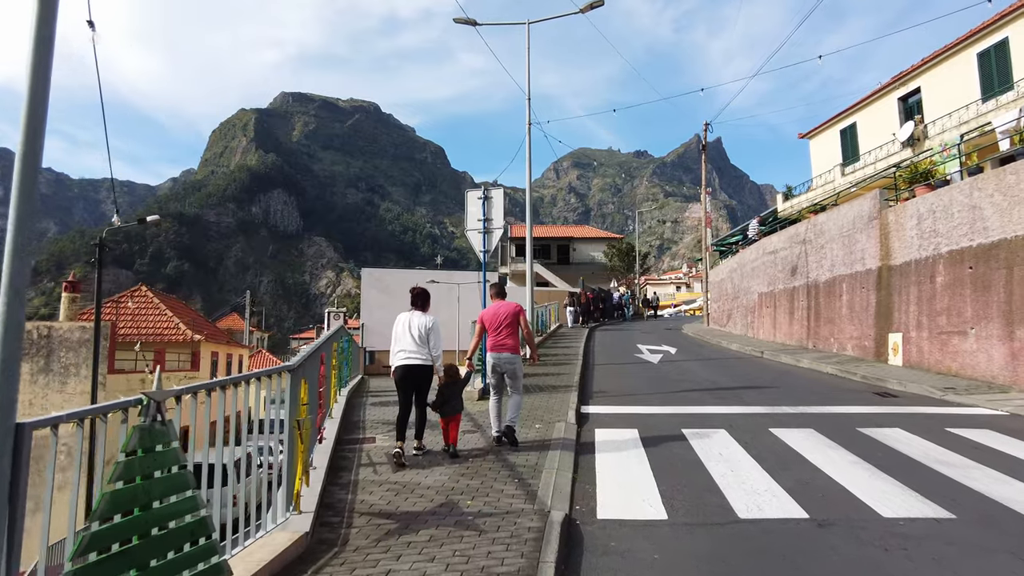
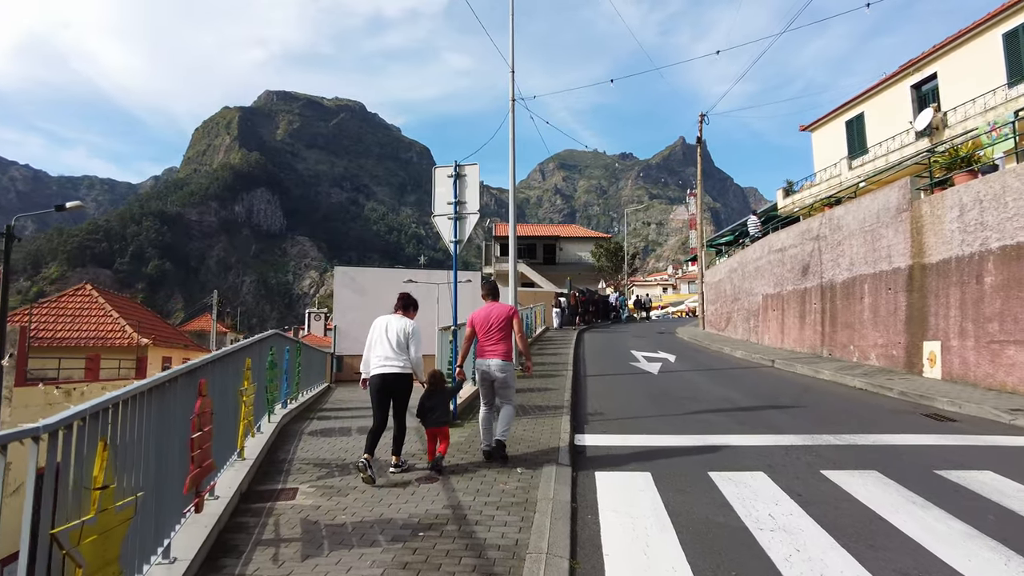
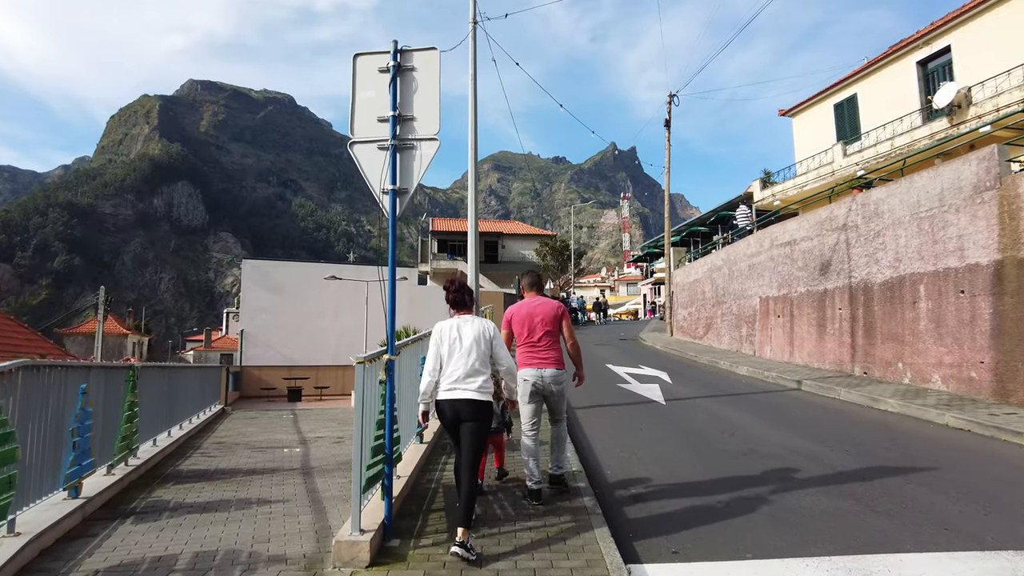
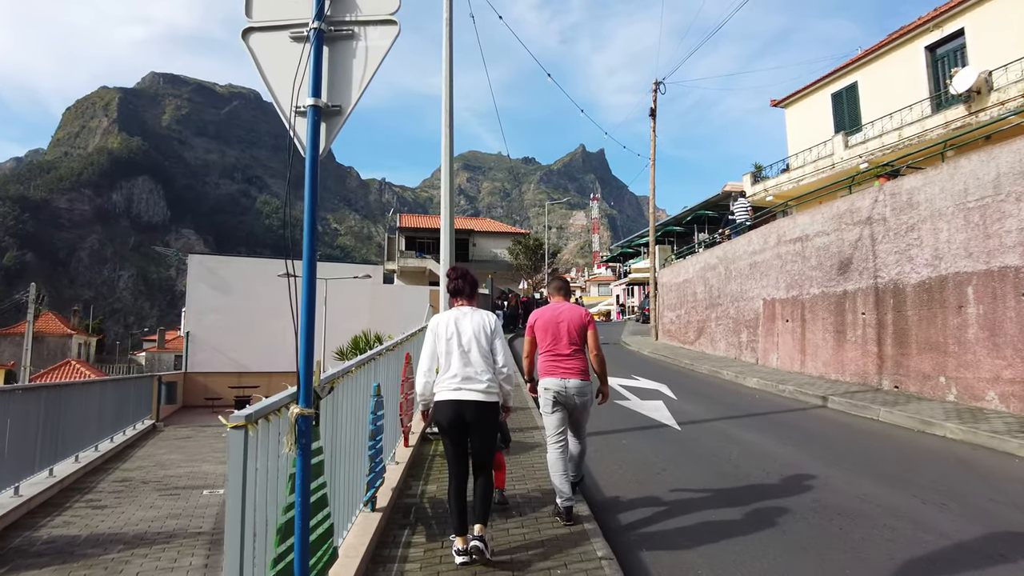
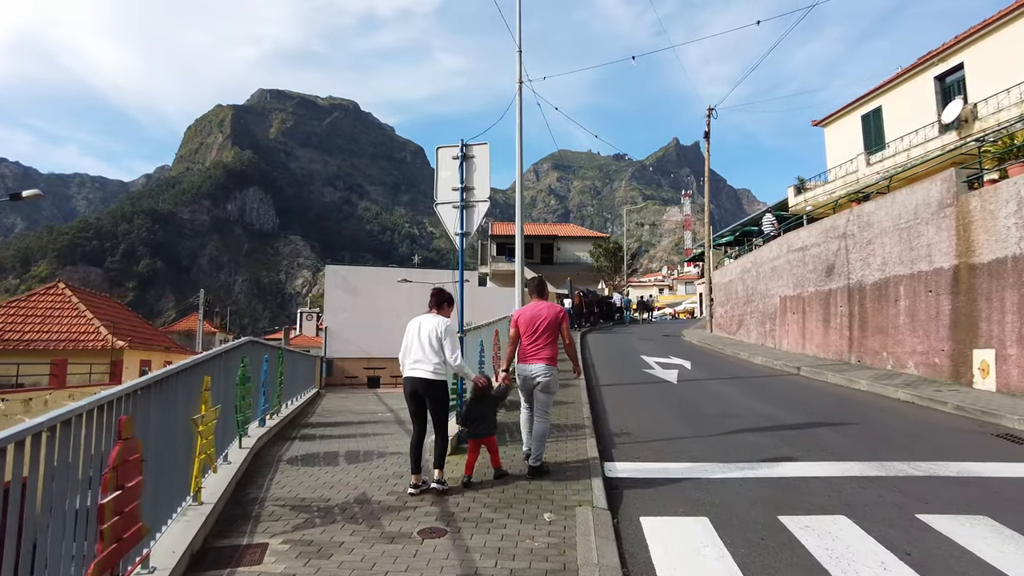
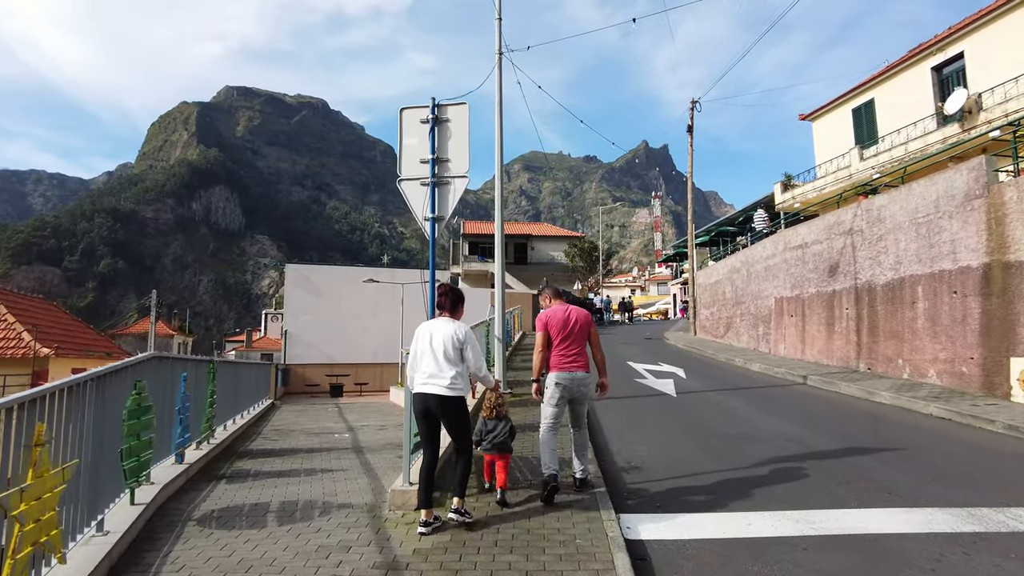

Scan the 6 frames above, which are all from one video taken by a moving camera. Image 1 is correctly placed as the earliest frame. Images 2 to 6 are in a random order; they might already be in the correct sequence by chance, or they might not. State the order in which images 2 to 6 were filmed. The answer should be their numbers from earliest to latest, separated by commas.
2, 5, 6, 3, 4
